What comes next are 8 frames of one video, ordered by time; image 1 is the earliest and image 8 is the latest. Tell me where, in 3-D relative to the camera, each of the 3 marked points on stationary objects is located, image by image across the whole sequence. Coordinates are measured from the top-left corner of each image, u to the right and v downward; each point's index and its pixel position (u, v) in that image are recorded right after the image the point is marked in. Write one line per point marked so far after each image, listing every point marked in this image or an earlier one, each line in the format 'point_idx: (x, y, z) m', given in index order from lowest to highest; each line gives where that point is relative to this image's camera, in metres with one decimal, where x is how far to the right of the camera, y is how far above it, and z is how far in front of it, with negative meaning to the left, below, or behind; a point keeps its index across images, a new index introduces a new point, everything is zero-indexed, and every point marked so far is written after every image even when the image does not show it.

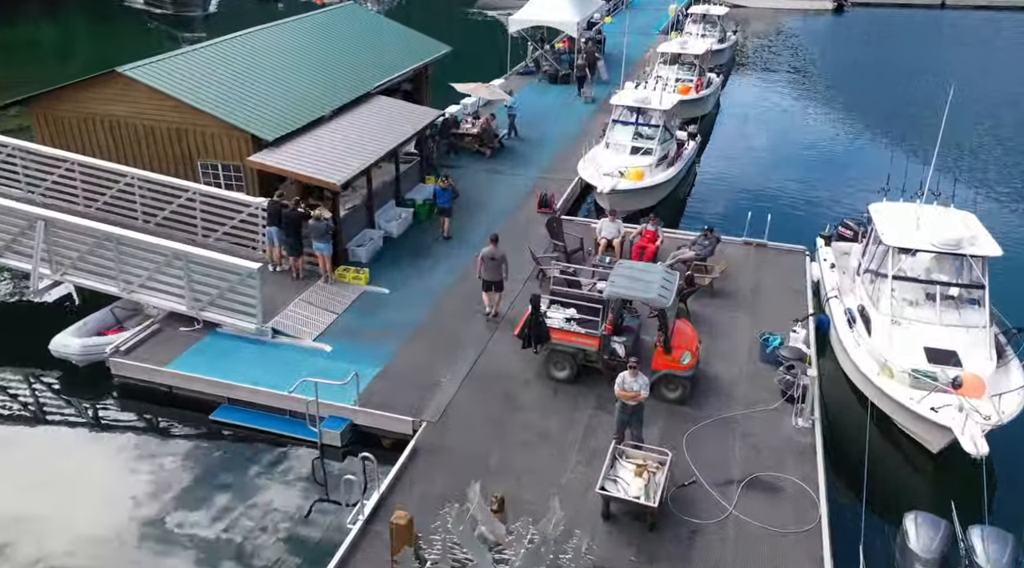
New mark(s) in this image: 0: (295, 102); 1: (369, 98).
0: (-4.5, +3.8, +17.4) m
1: (-3.4, +4.4, +19.6) m
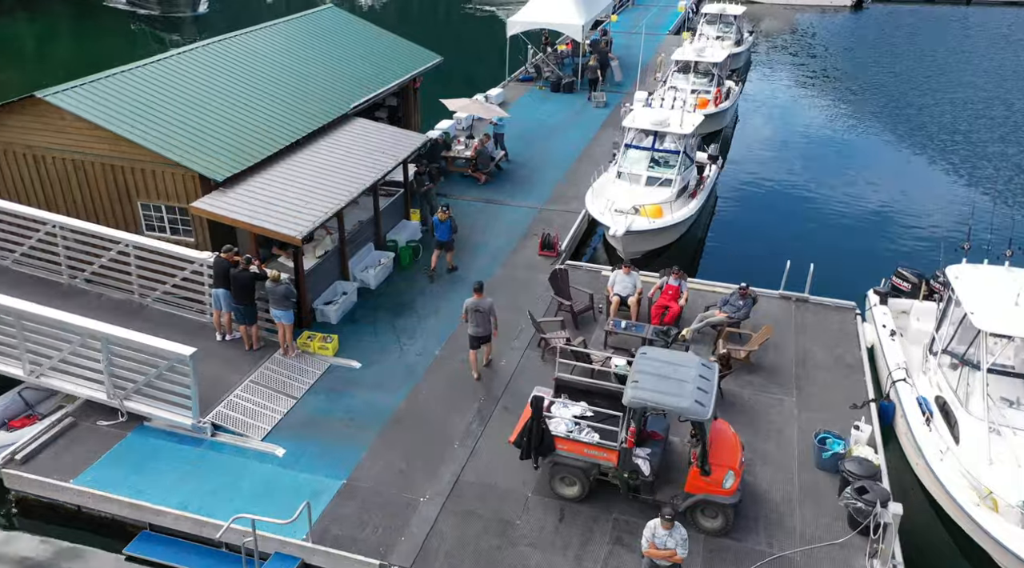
0: (-4.5, +2.8, +14.9) m
1: (-3.4, +3.4, +17.1) m
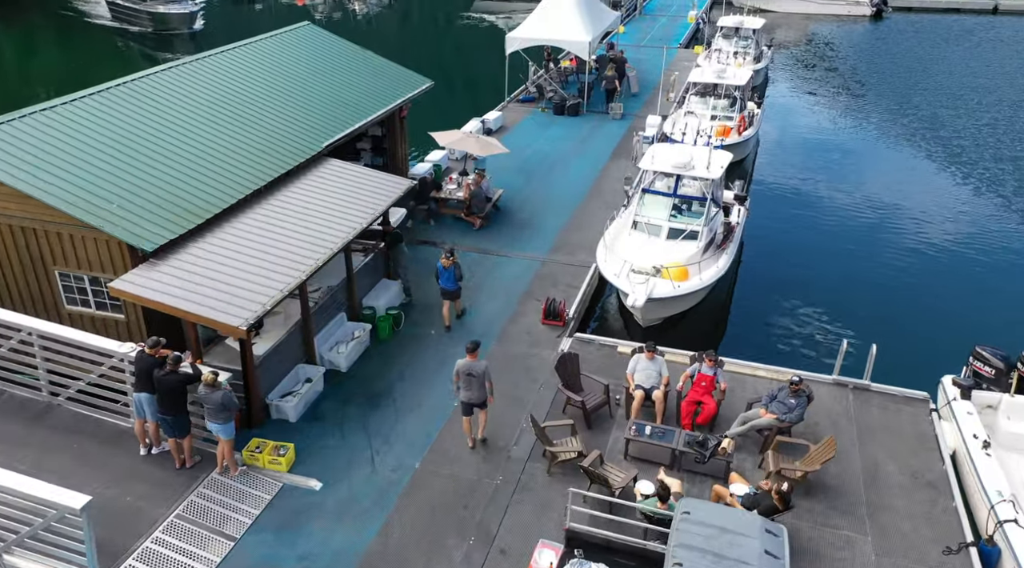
0: (-4.6, +1.6, +12.4) m
1: (-3.4, +2.1, +14.6) m
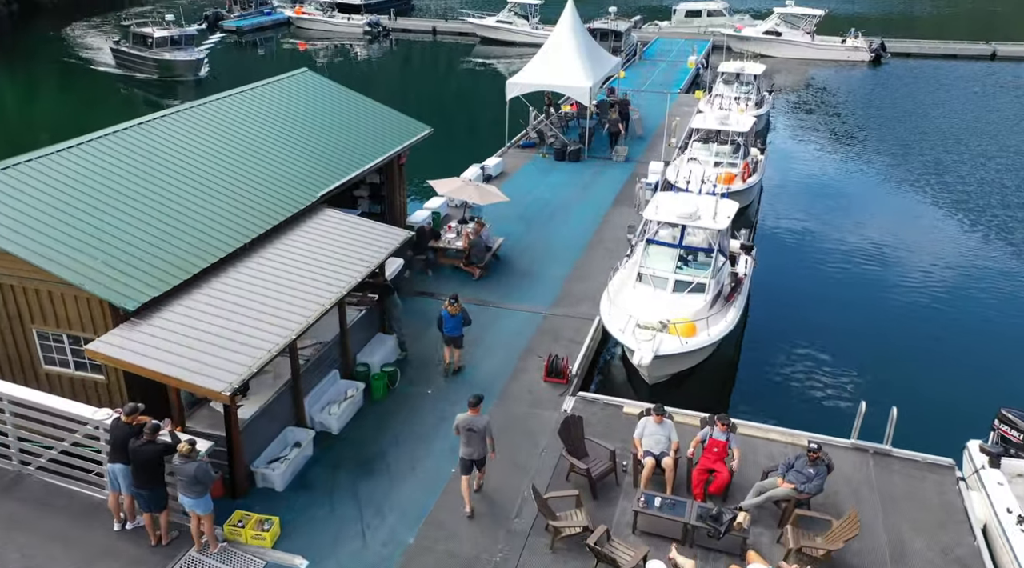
0: (-4.6, +0.7, +11.9) m
1: (-3.4, +1.2, +14.1) m
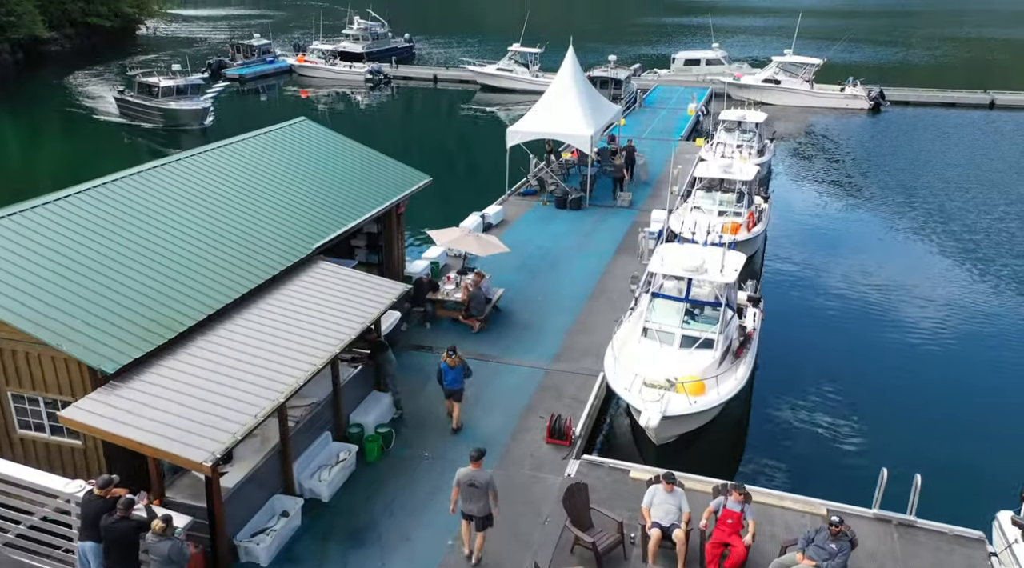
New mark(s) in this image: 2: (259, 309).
0: (-4.5, 0.0, +11.4) m
1: (-3.4, +0.3, +13.7) m
2: (-3.7, -0.4, +11.9) m
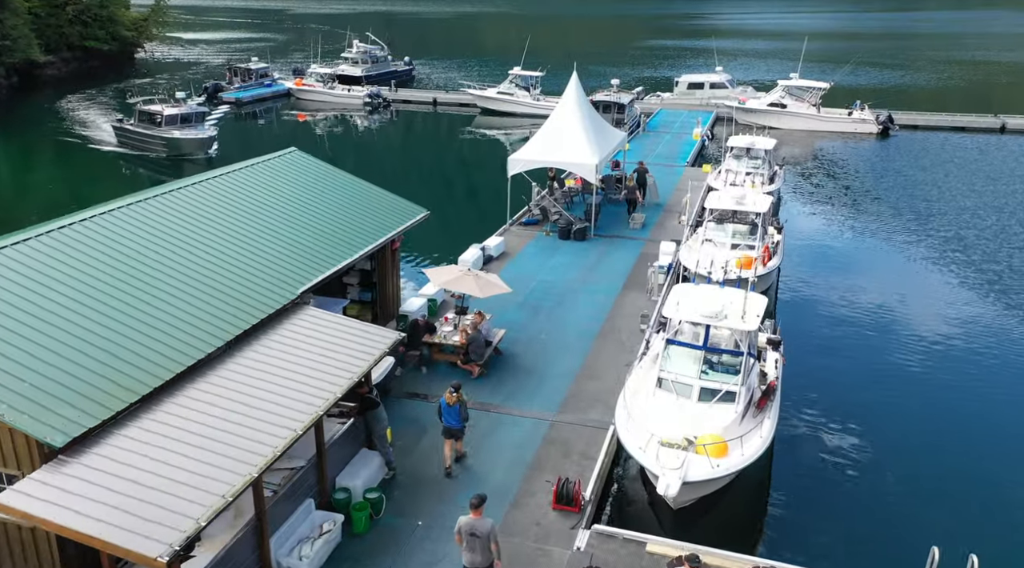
0: (-4.5, -0.7, +10.3) m
1: (-3.4, -0.4, +12.5) m
2: (-3.6, -1.0, +10.8) m
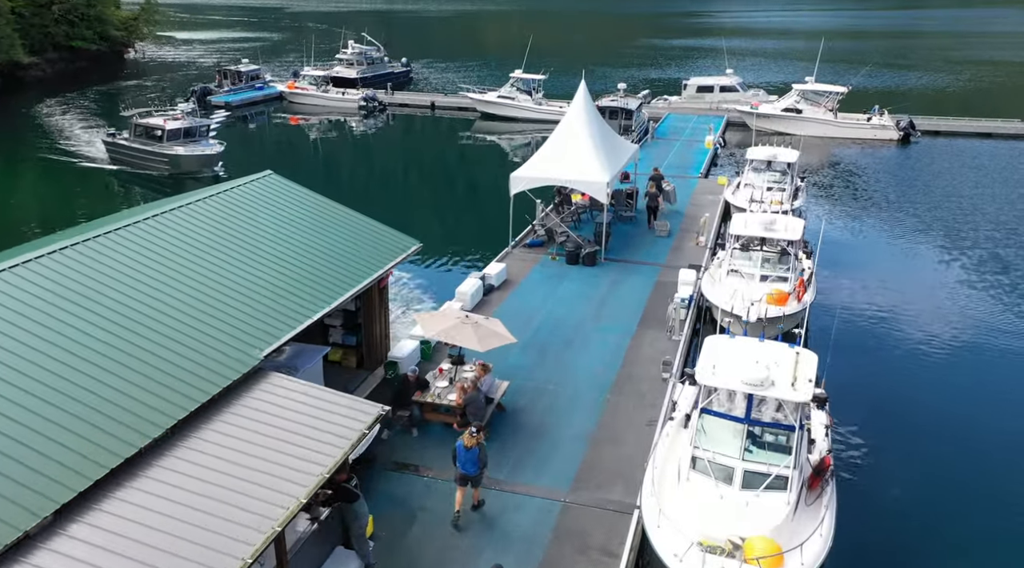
0: (-4.4, -1.5, +8.2) m
1: (-3.3, -1.2, +10.4) m
2: (-3.5, -1.8, +8.7) m
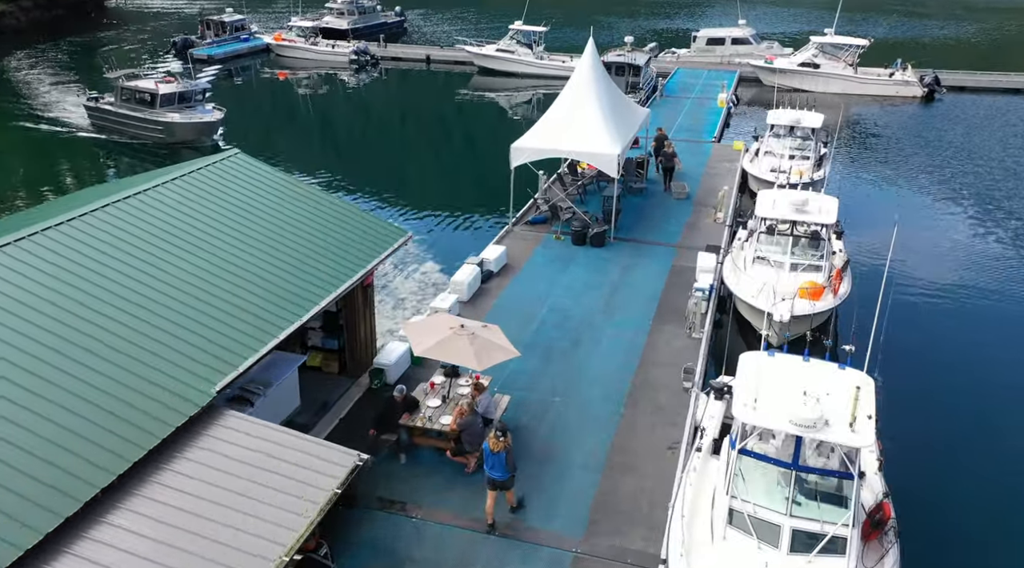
0: (-4.4, -1.9, +6.4) m
1: (-3.3, -1.5, +8.6) m
2: (-3.5, -2.2, +6.9) m
